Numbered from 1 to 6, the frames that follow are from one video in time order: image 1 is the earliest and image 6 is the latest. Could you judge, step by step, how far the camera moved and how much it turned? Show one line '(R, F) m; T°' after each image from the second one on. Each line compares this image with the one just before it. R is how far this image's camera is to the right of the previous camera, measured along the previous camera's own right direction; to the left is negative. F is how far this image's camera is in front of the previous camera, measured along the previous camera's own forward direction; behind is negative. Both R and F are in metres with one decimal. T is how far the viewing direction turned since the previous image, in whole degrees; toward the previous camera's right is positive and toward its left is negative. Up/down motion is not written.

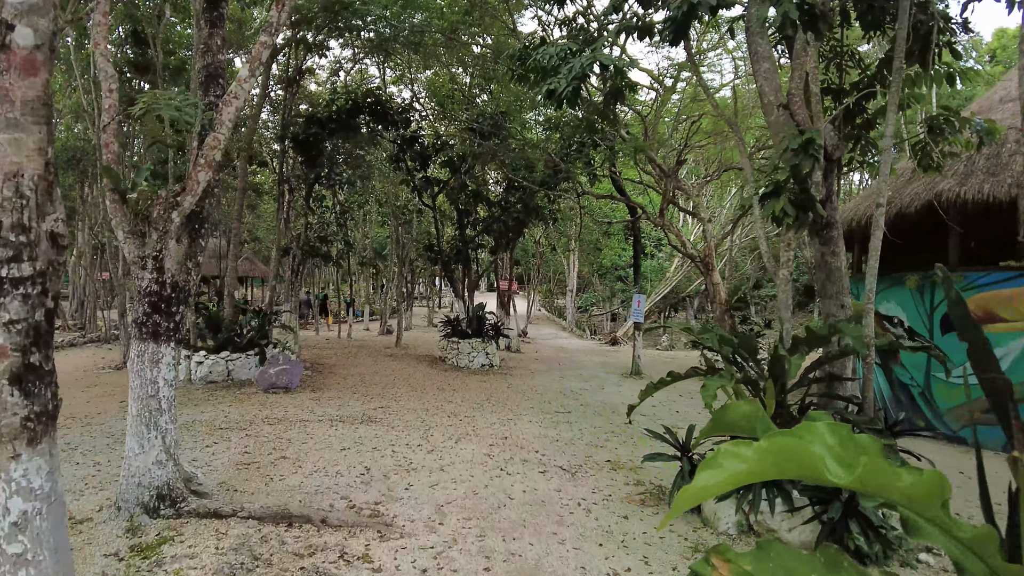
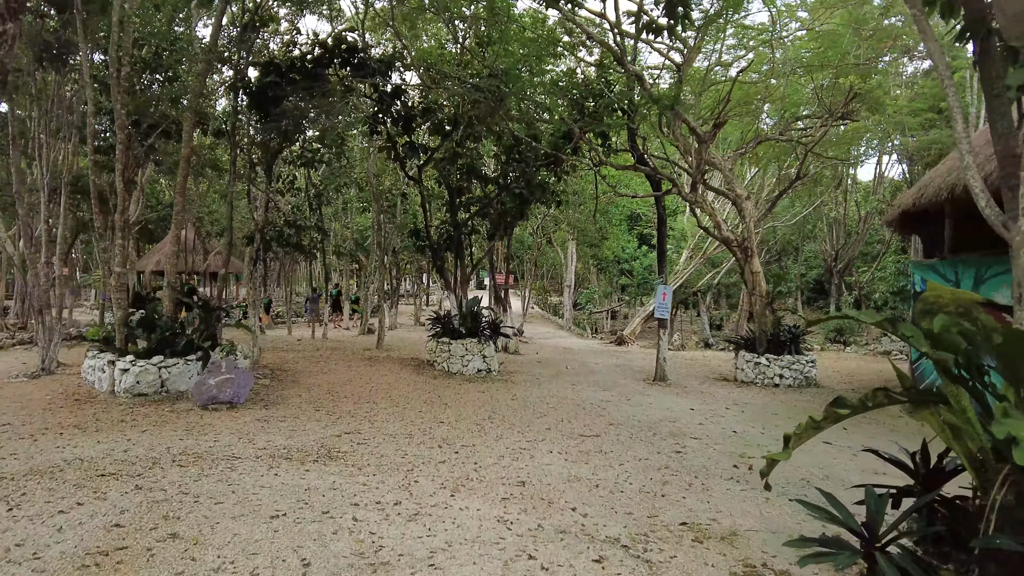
(-0.2, +1.9) m; +1°
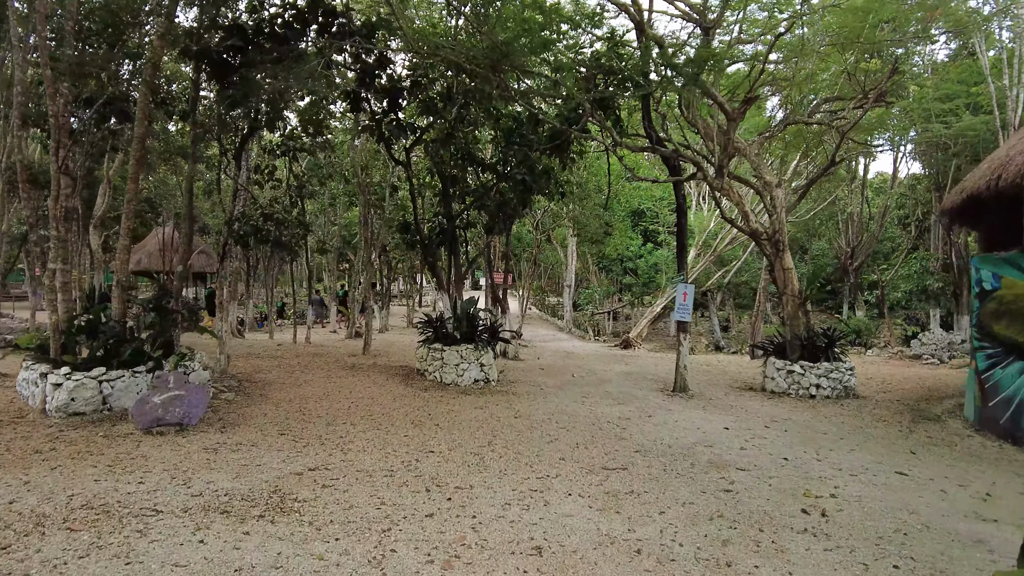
(-0.1, +1.1) m; 0°
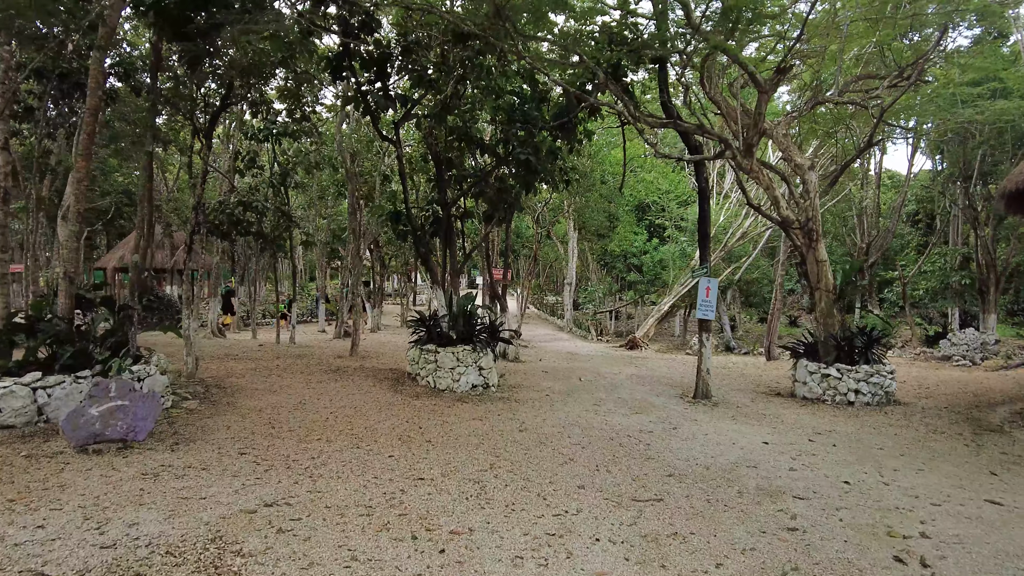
(-0.1, +0.9) m; 0°
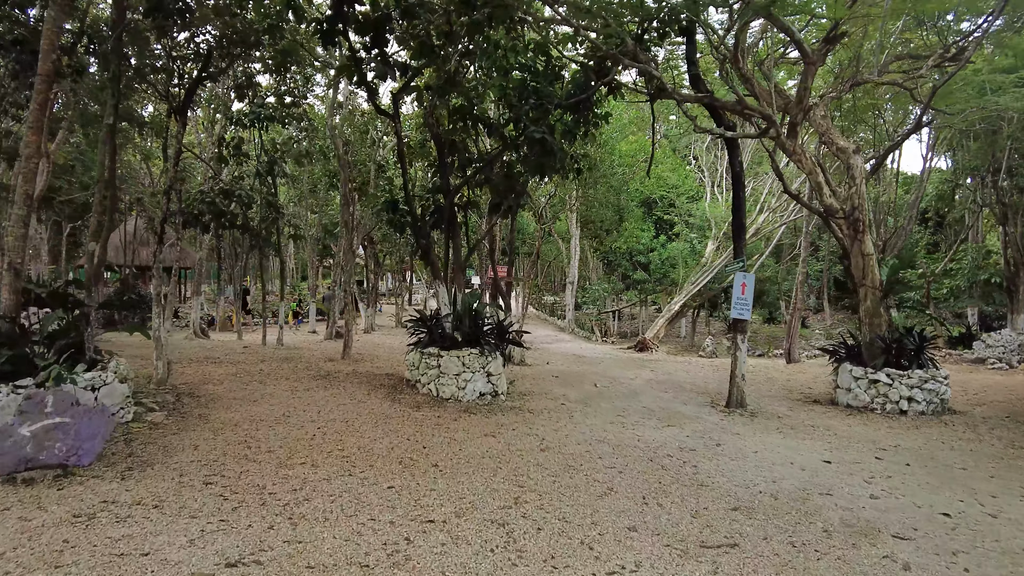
(-0.2, +0.8) m; +1°
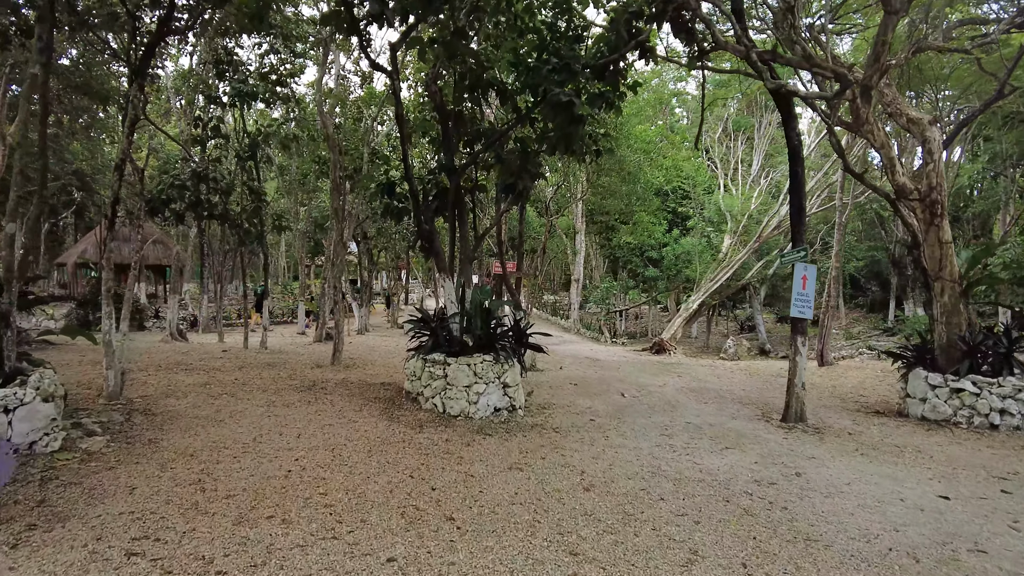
(-0.2, +1.0) m; +1°
